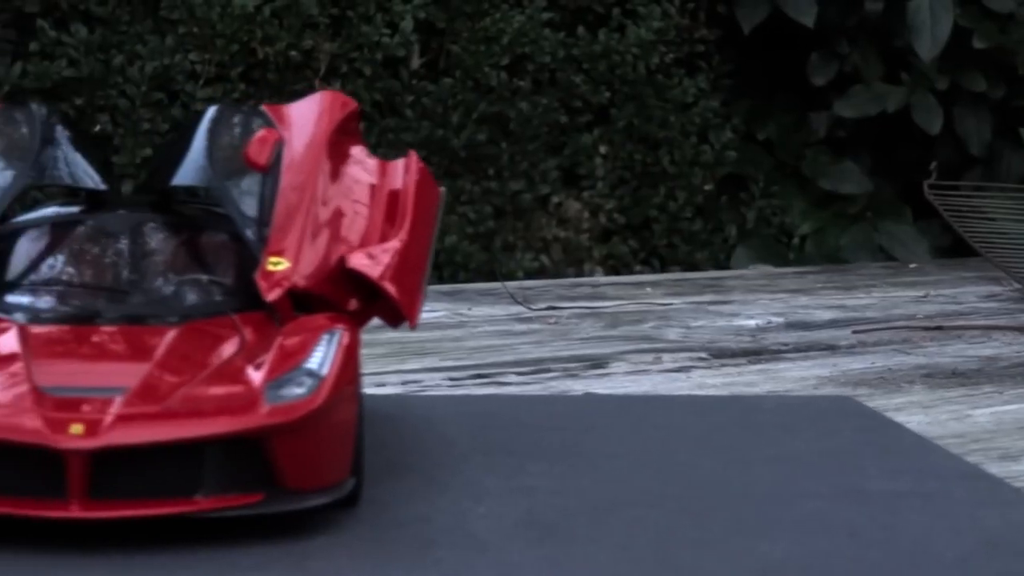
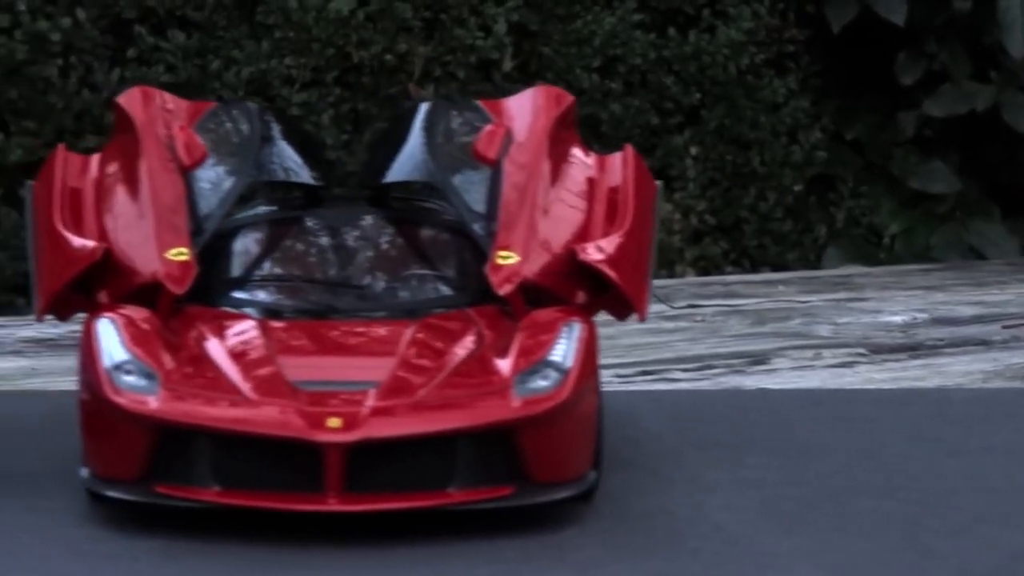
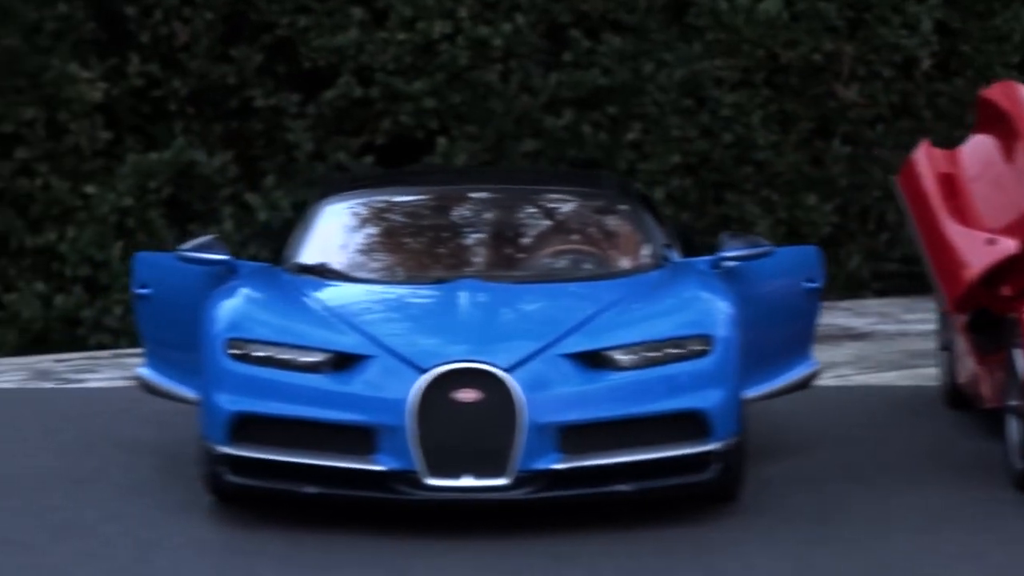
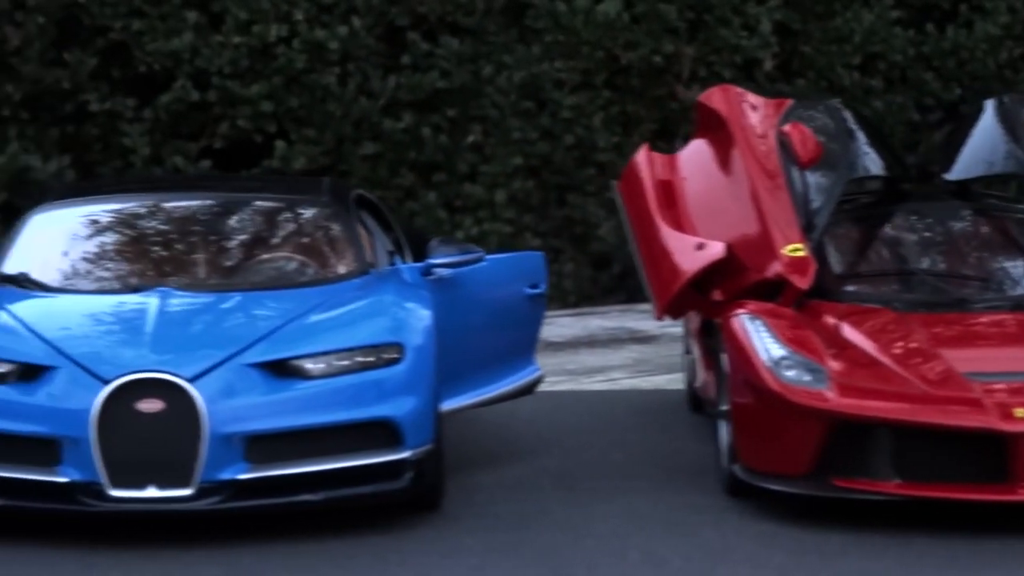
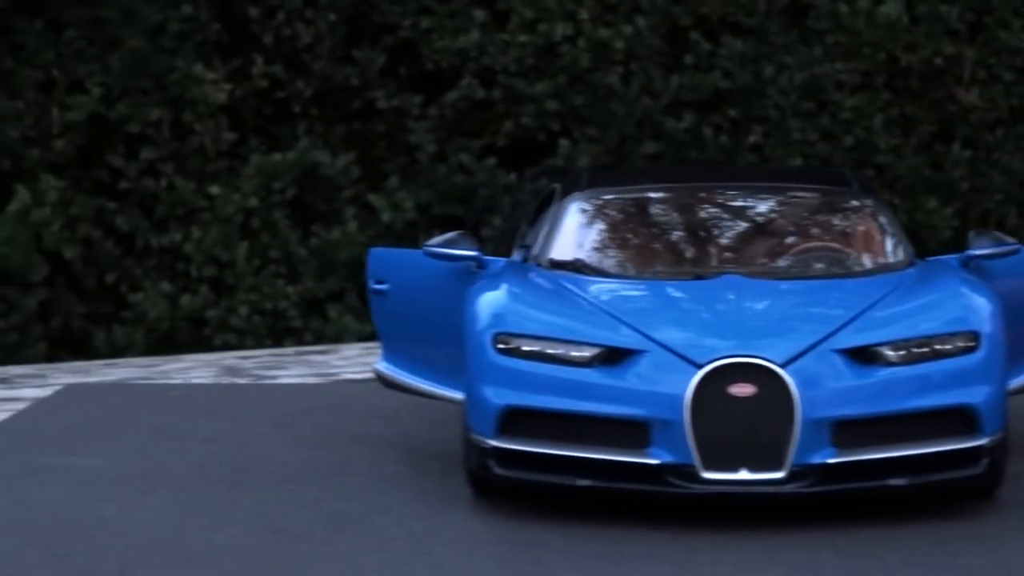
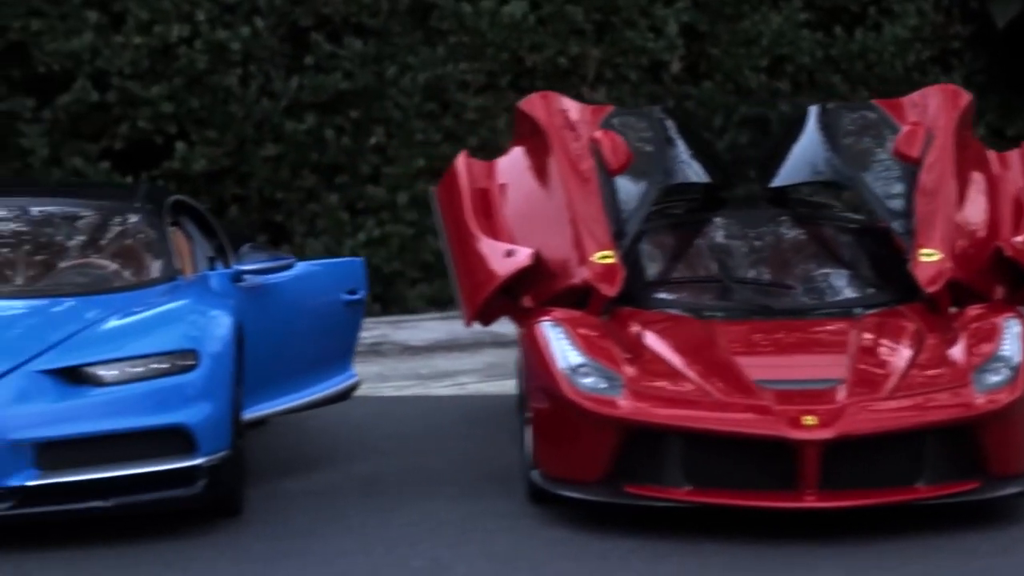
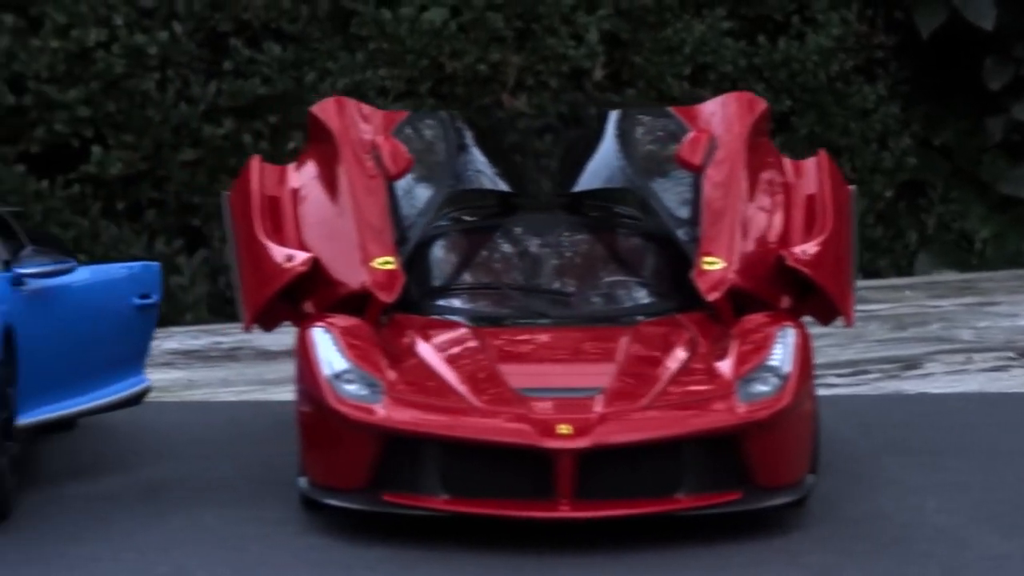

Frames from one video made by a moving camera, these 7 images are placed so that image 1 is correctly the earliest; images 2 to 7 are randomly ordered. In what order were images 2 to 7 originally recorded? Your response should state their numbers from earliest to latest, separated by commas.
2, 7, 6, 4, 3, 5
